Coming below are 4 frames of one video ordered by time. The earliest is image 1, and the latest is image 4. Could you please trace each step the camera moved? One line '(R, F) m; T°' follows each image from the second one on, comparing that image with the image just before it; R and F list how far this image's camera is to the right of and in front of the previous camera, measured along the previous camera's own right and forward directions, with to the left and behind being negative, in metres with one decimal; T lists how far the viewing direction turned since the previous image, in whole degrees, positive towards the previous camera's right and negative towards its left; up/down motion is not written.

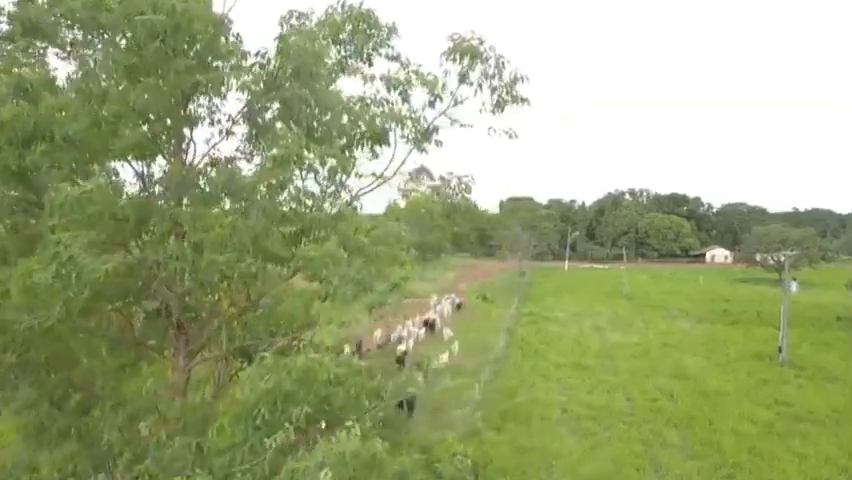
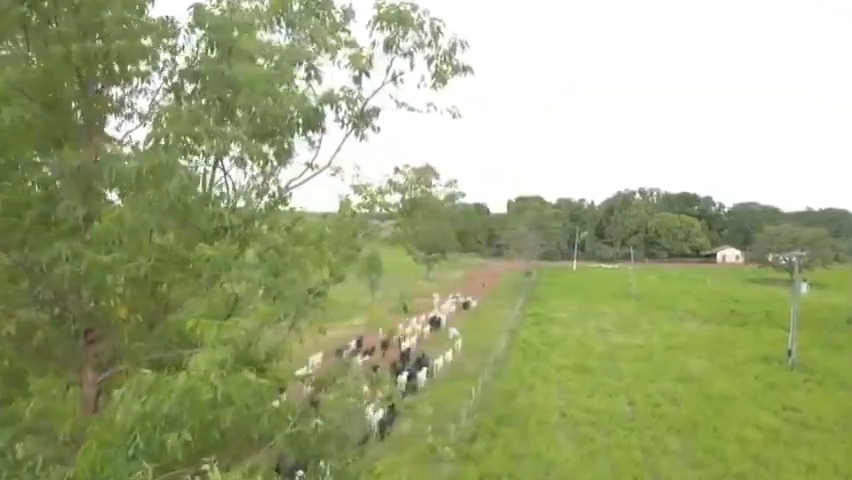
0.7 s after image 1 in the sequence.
(+0.4, +0.5) m; -1°
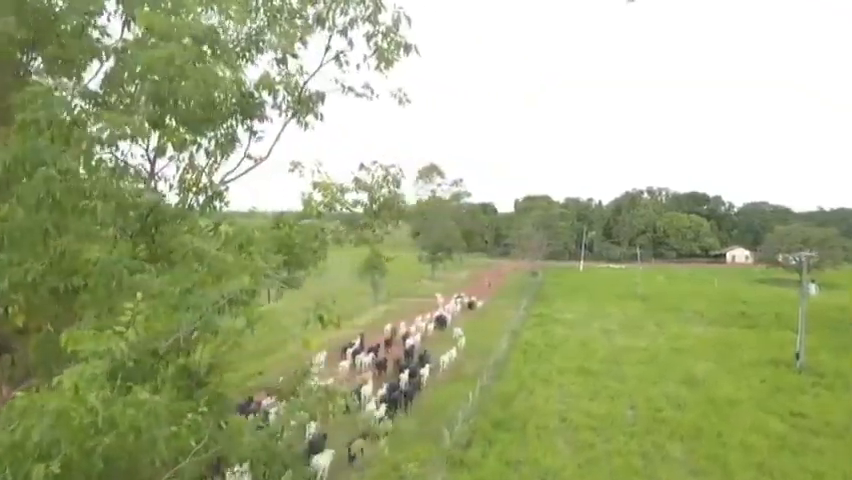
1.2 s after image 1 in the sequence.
(+0.3, +0.4) m; -1°
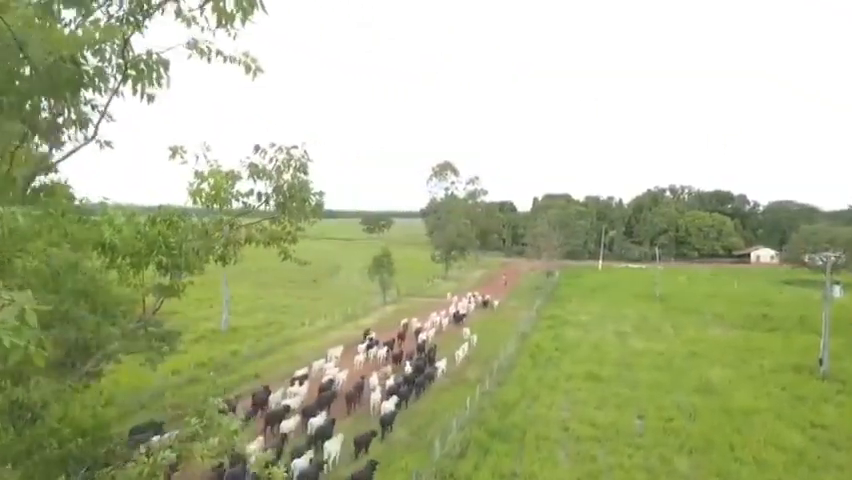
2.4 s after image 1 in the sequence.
(+0.7, +0.8) m; -2°
